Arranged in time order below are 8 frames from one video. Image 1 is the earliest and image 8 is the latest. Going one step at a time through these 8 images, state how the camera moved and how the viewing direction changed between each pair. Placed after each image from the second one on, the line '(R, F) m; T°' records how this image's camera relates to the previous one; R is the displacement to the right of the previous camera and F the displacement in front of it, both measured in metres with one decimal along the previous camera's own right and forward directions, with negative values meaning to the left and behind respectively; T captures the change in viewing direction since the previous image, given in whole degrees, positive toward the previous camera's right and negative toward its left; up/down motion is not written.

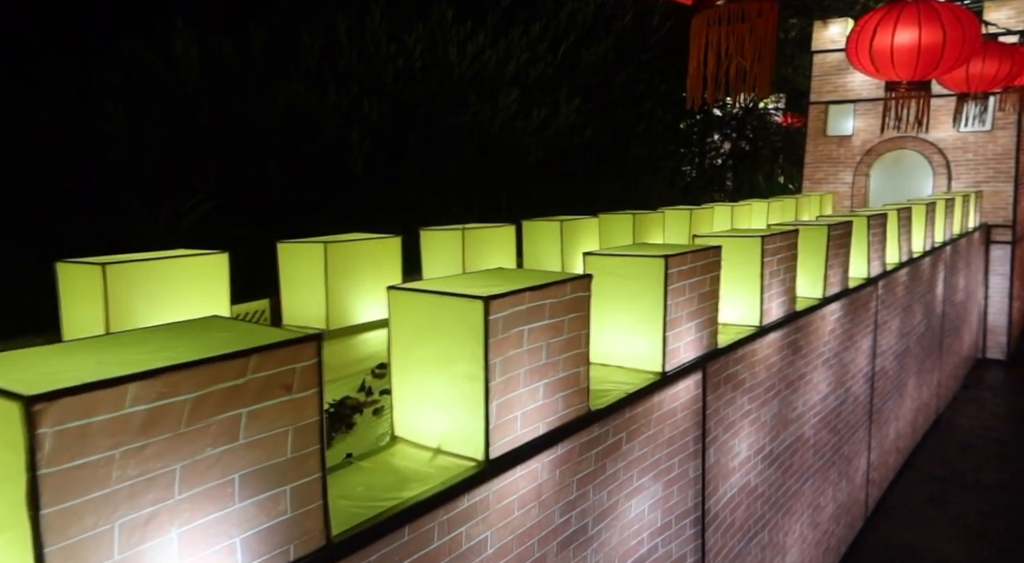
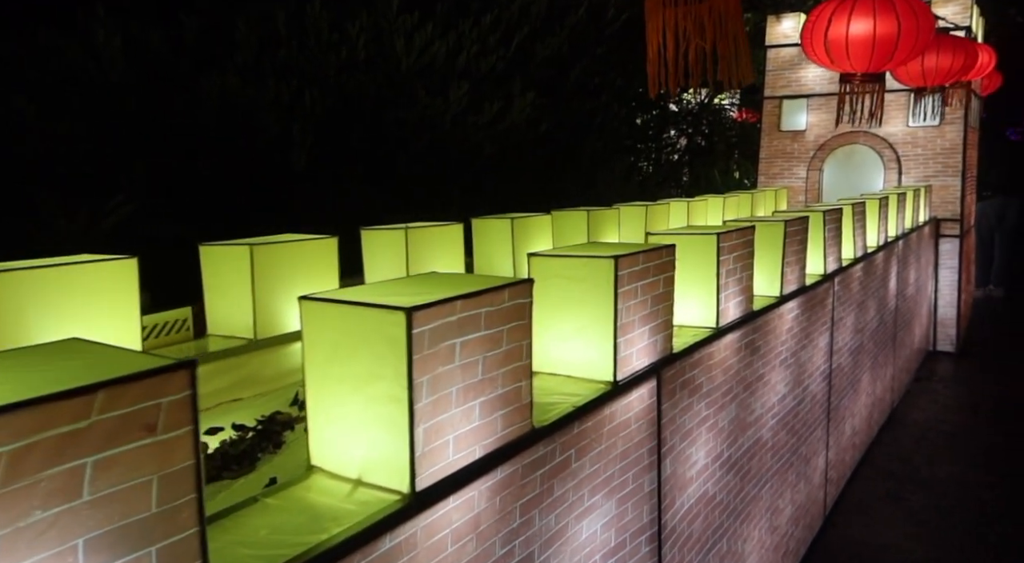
(+0.1, +0.2) m; +3°
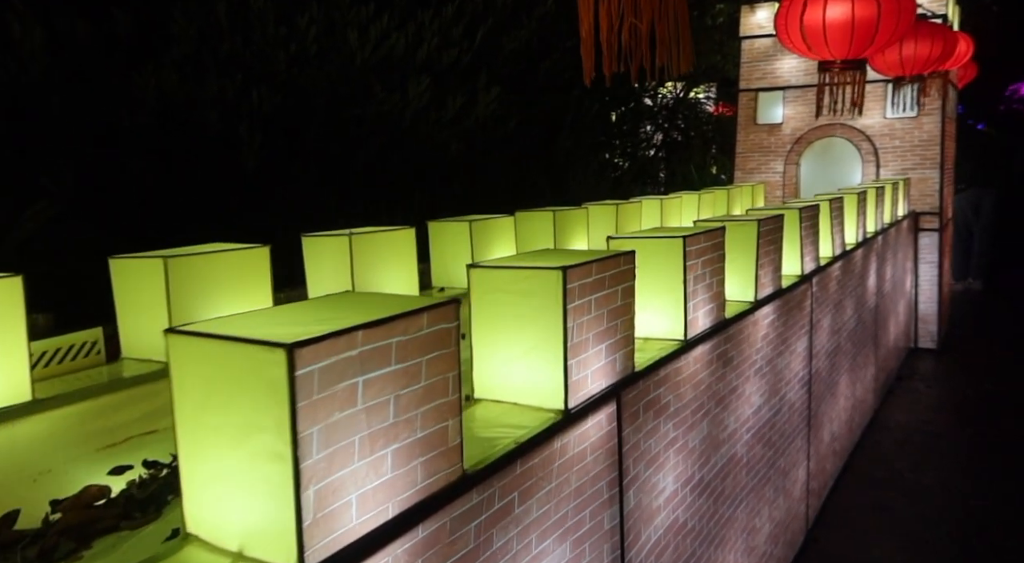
(+0.1, +0.3) m; +1°
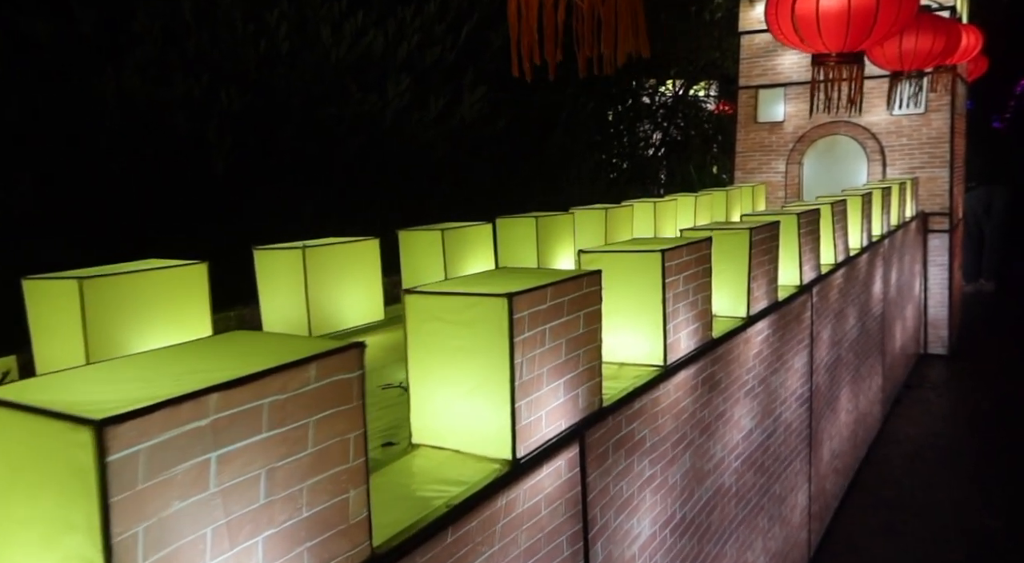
(+0.1, +0.3) m; 0°
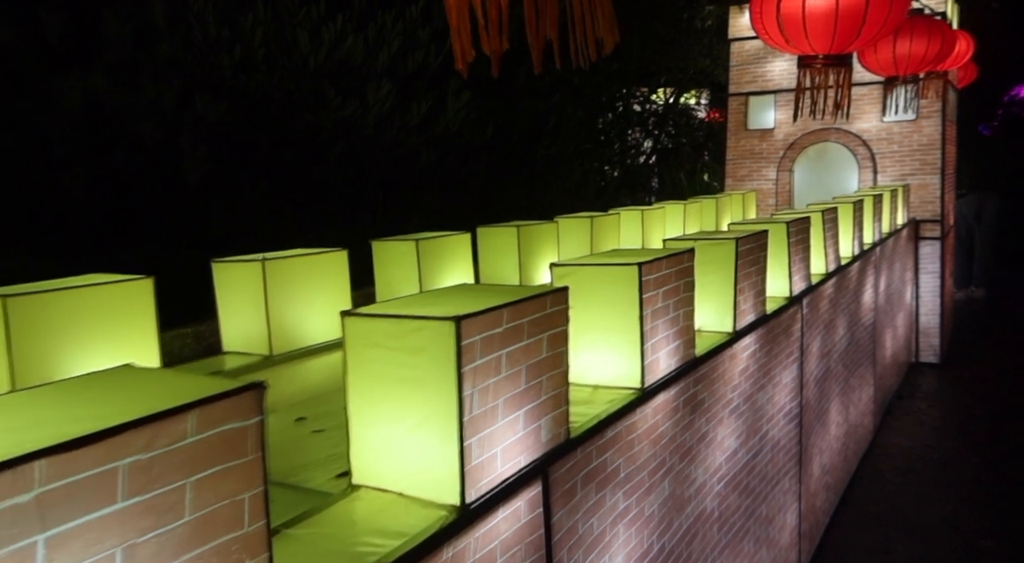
(+0.1, +0.2) m; 0°
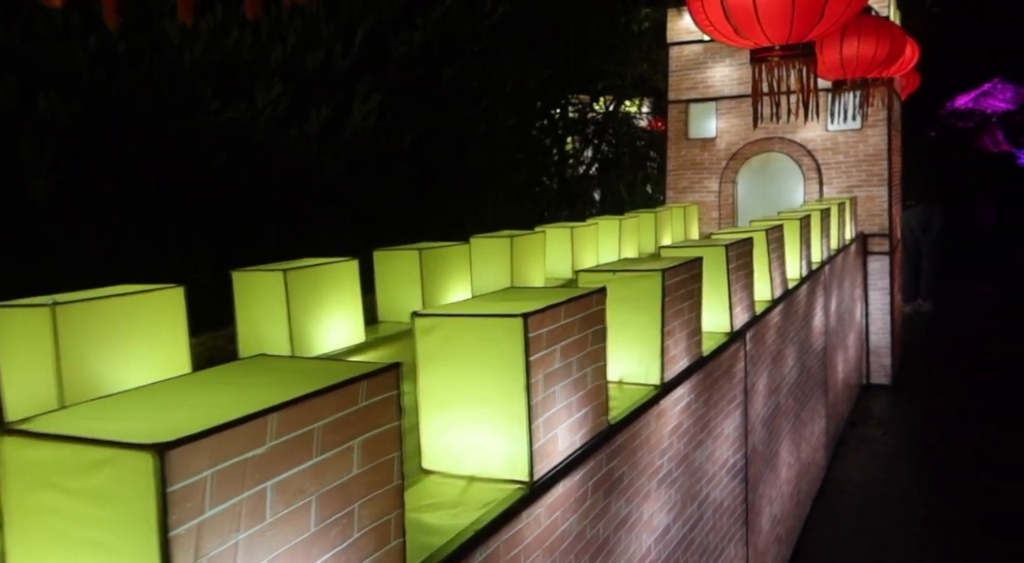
(+0.2, +0.6) m; +3°
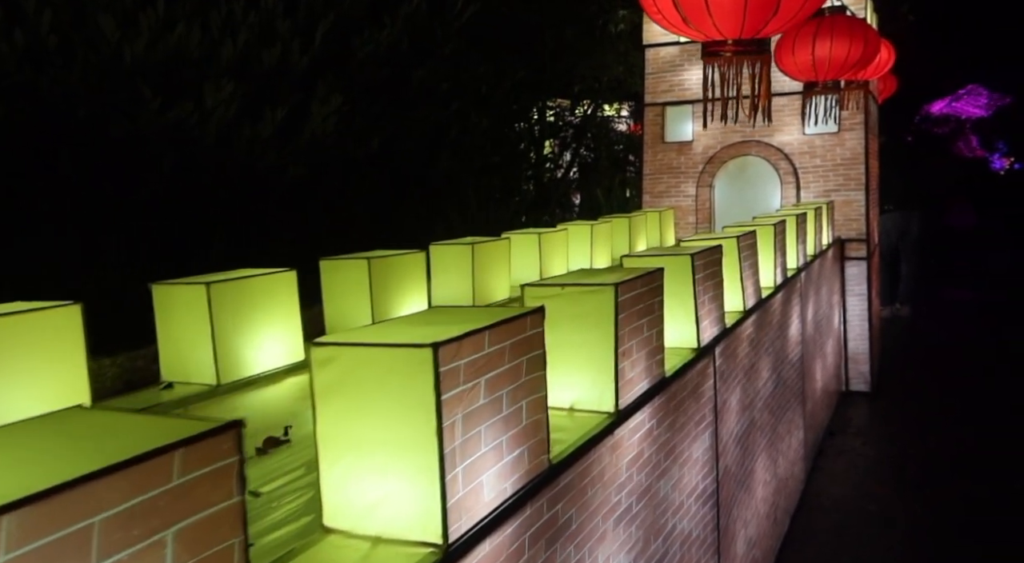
(+0.1, +0.3) m; +1°
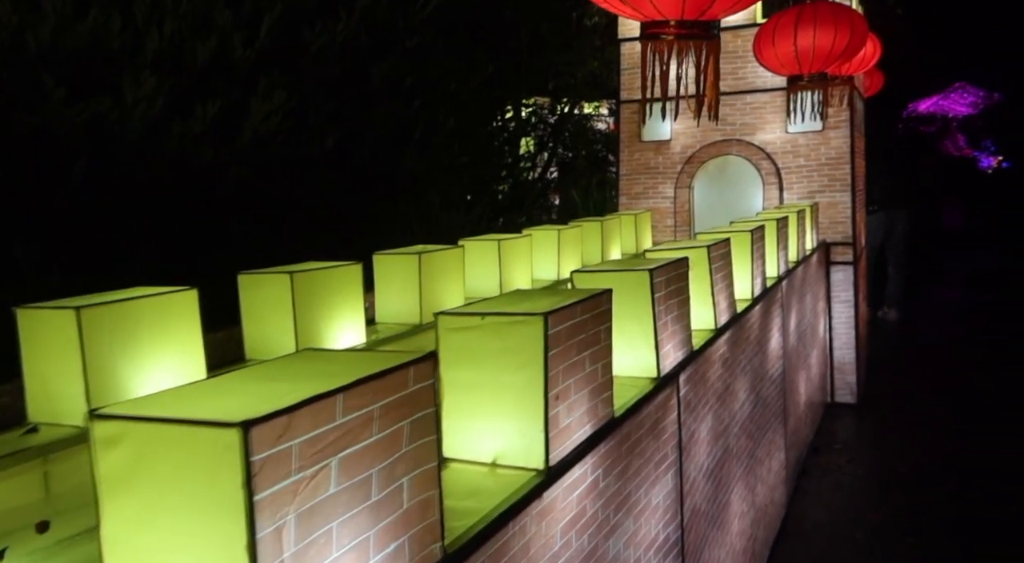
(+0.2, +0.4) m; +1°
